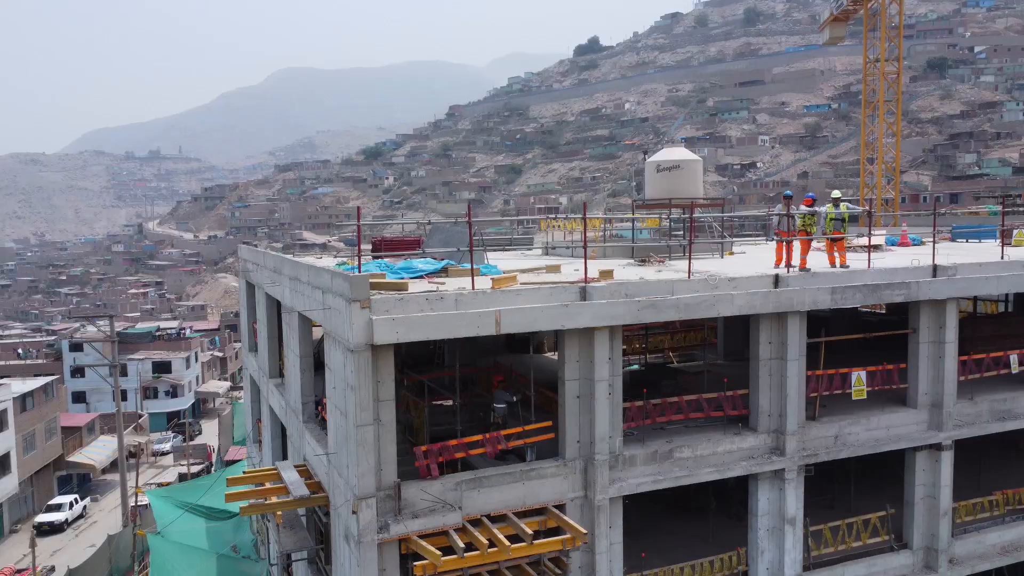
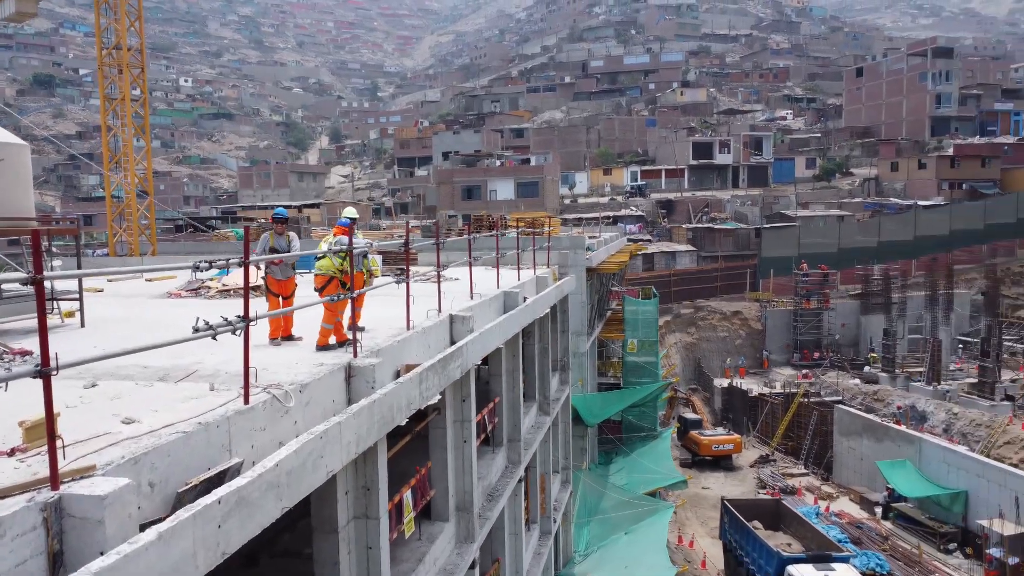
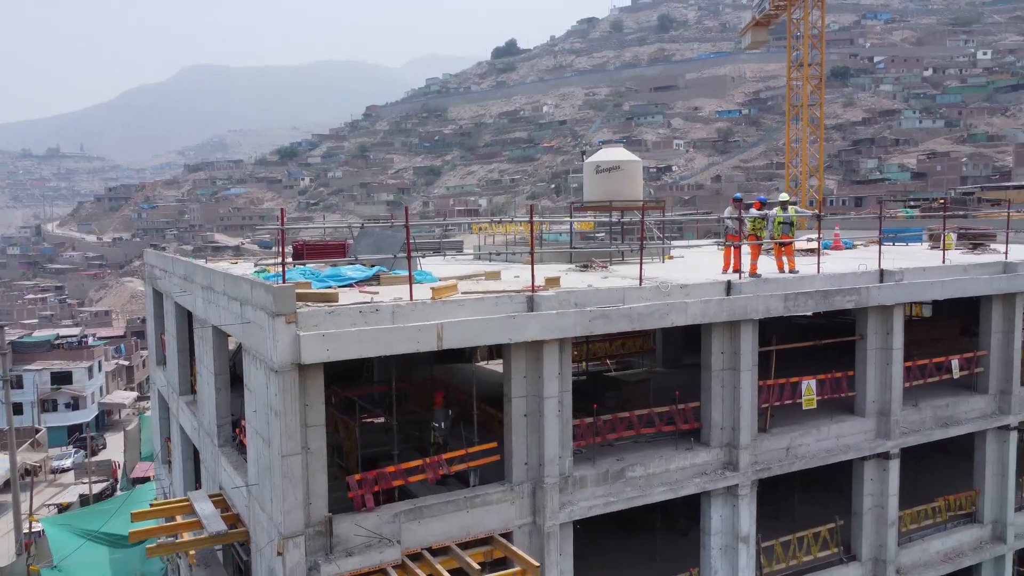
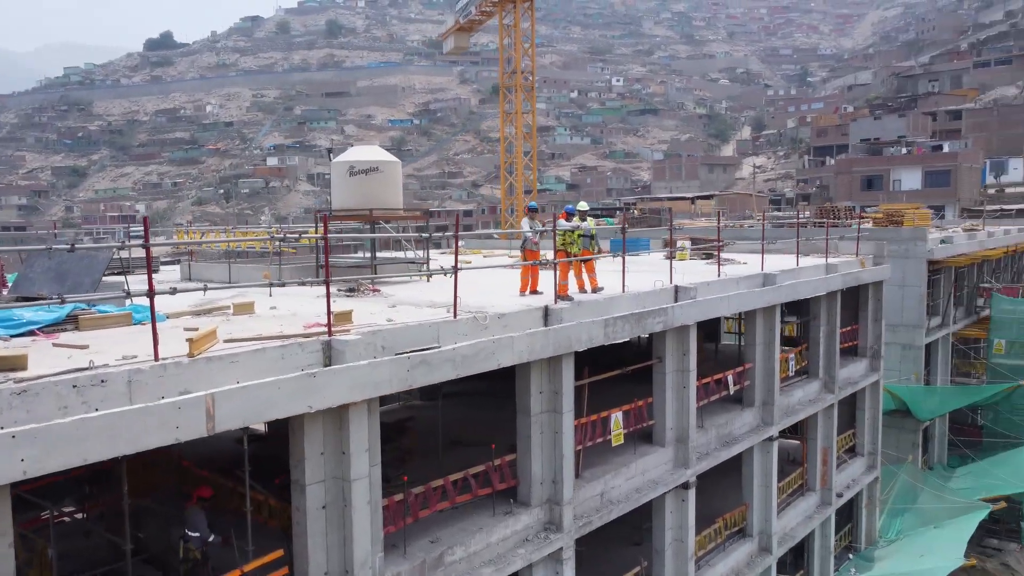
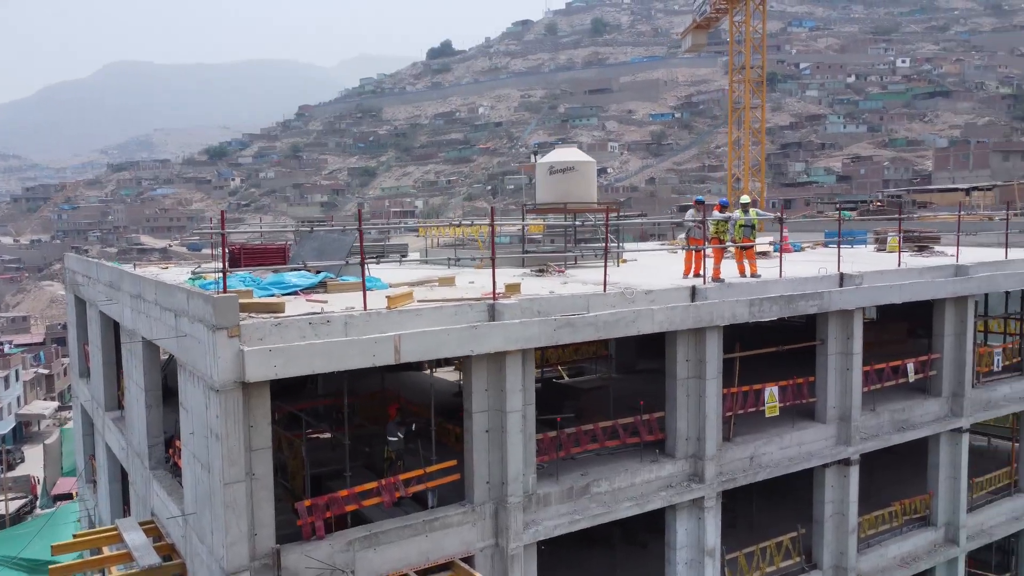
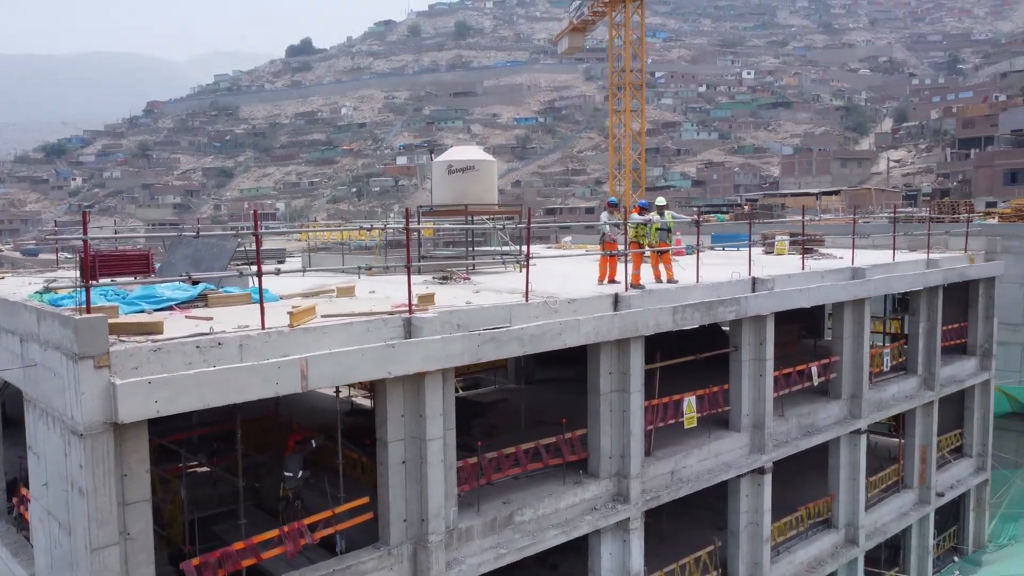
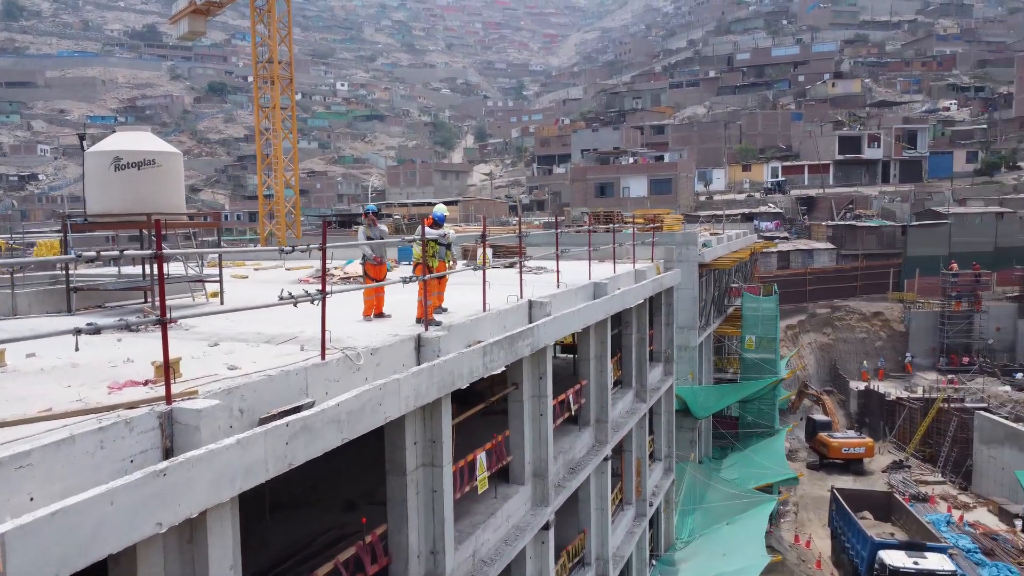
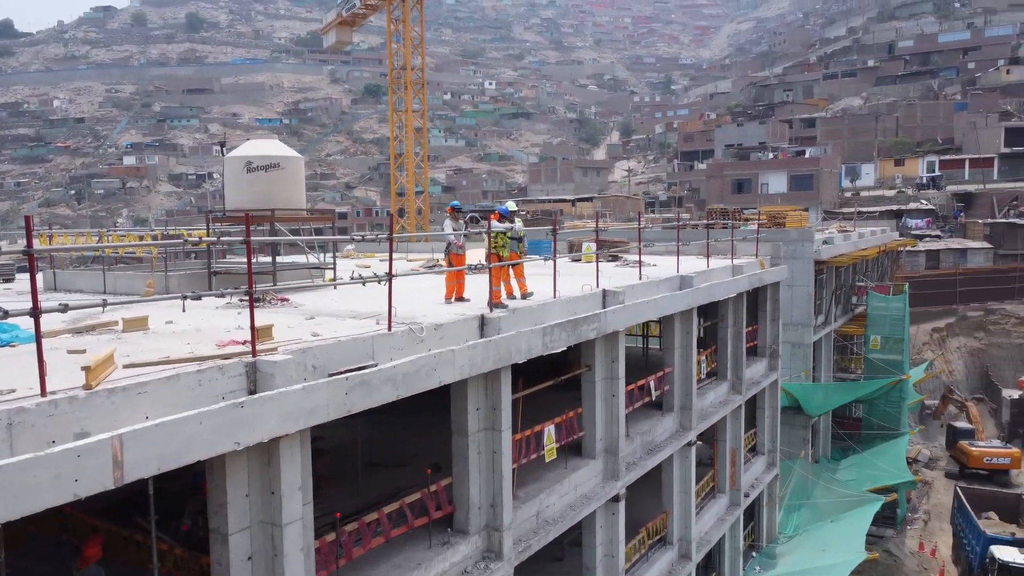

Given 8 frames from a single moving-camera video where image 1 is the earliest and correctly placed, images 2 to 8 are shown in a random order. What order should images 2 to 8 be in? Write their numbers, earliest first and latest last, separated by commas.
3, 5, 6, 4, 8, 7, 2
